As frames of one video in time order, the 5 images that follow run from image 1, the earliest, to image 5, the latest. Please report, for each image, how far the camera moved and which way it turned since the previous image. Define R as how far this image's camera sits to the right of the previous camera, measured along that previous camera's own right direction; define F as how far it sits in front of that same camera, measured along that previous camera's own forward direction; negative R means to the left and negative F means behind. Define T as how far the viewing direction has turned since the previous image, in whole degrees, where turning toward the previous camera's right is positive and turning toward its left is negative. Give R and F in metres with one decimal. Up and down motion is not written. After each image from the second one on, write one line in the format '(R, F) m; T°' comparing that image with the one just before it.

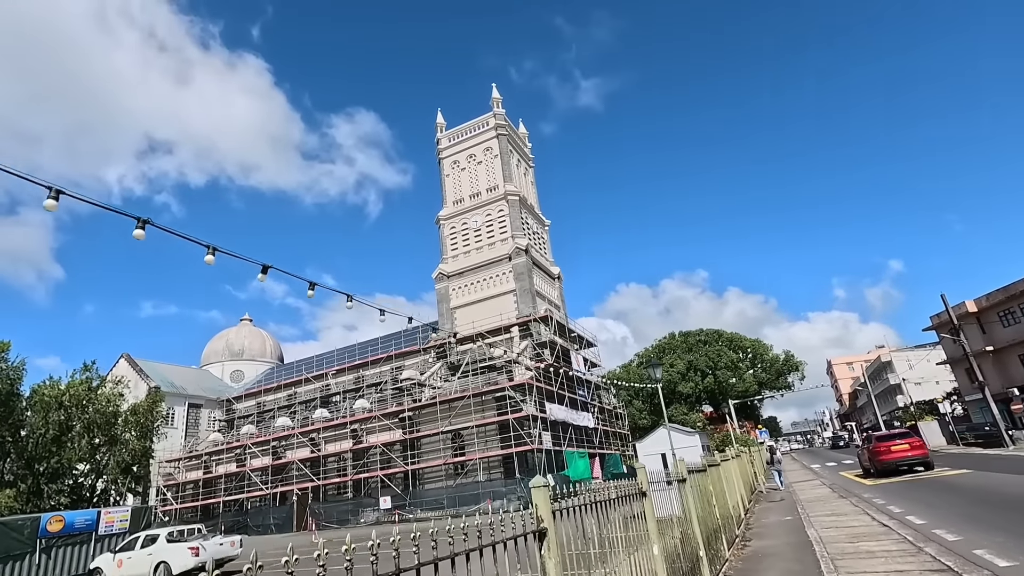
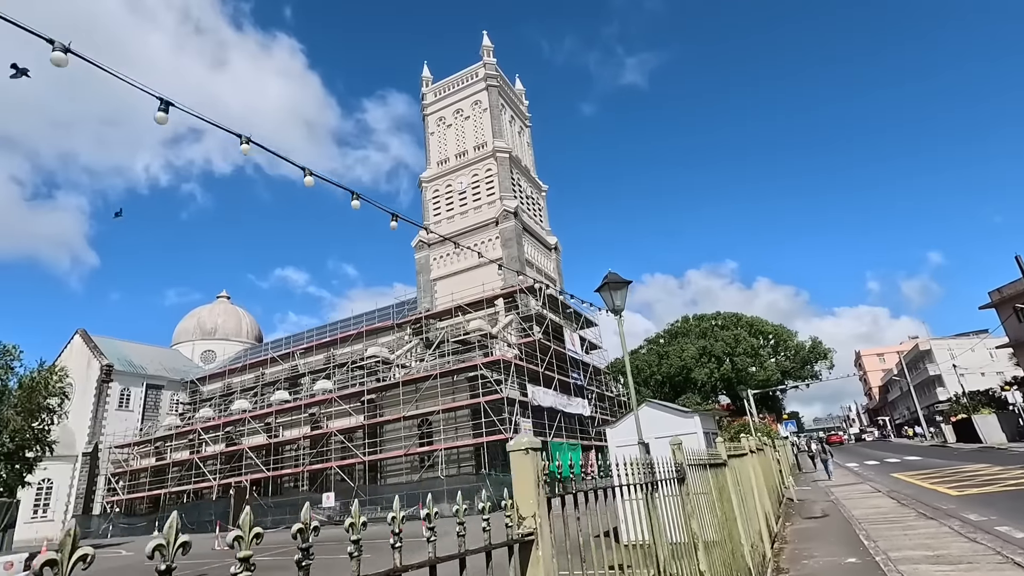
(+1.9, +4.7) m; -2°
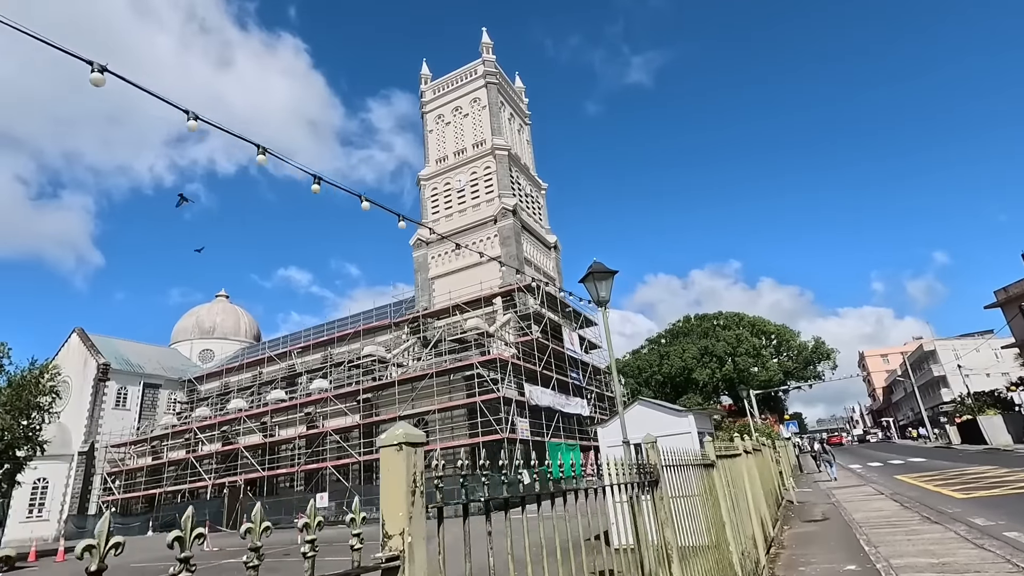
(+0.3, +0.3) m; 0°
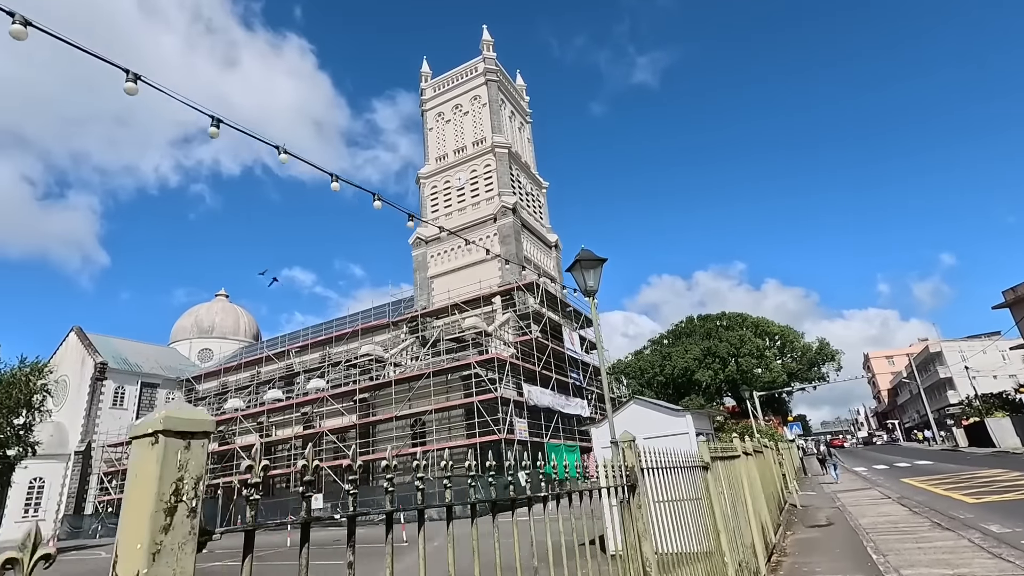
(+0.2, +0.4) m; 0°
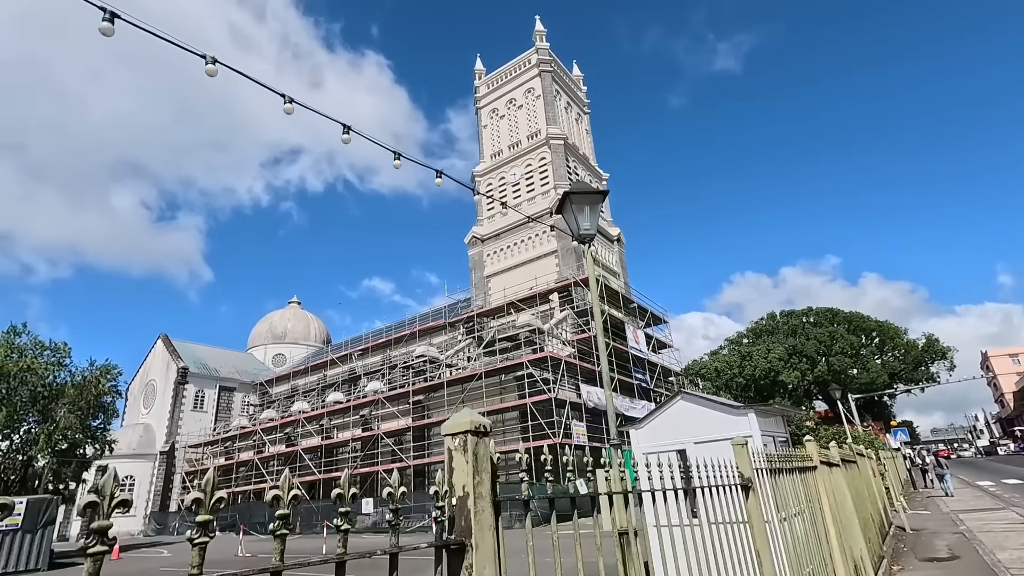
(+0.8, +1.4) m; -8°
